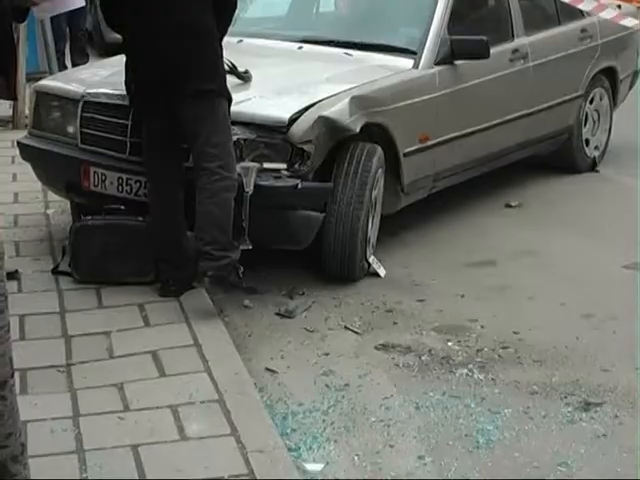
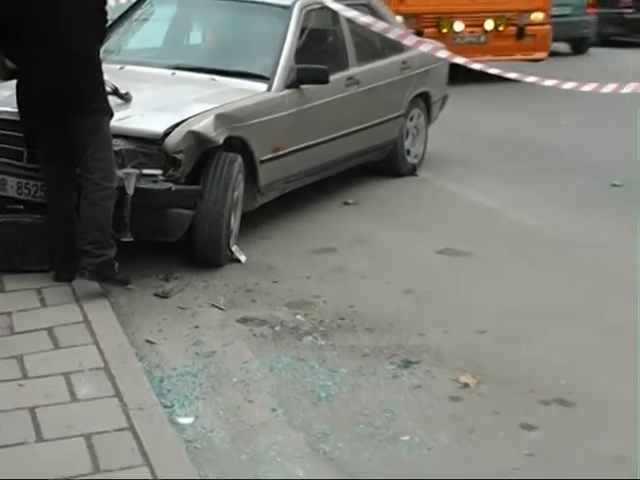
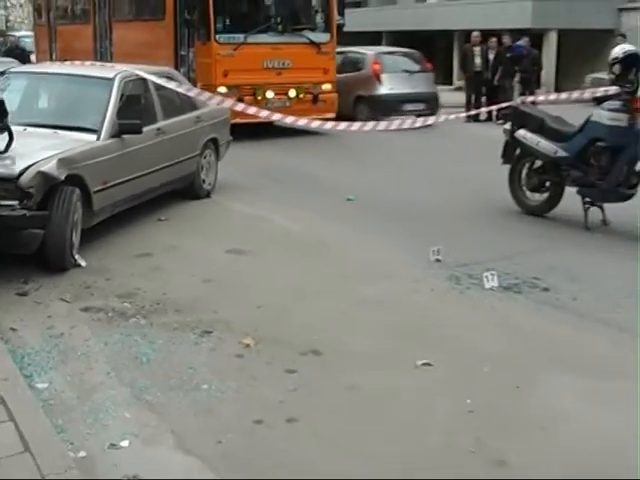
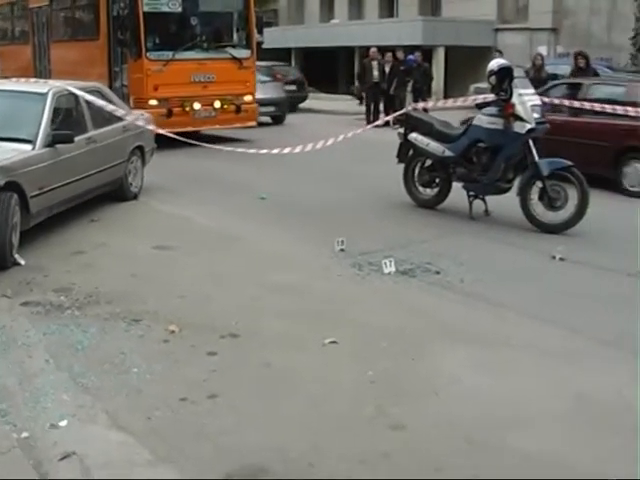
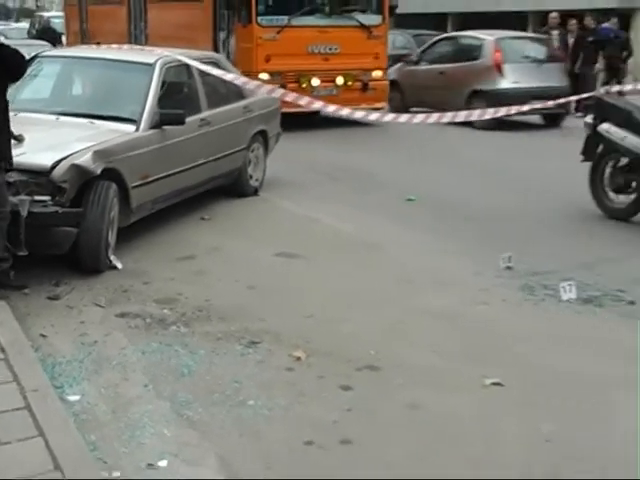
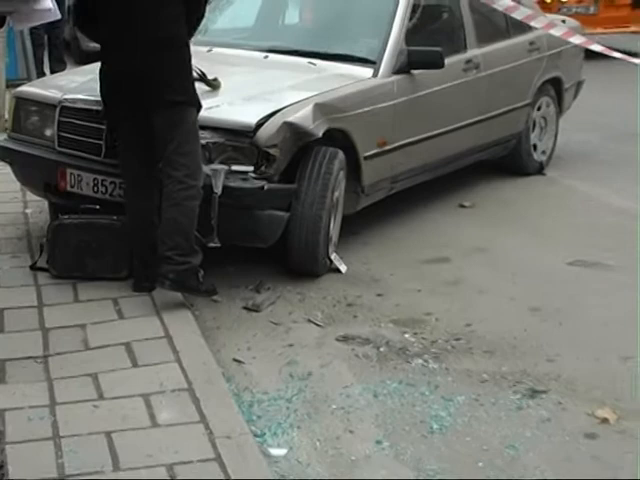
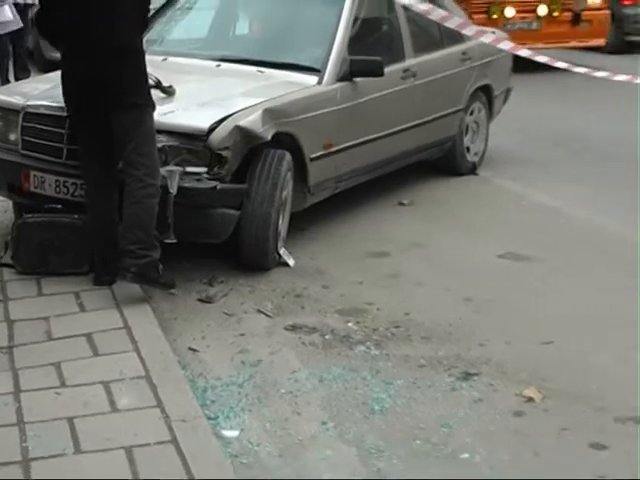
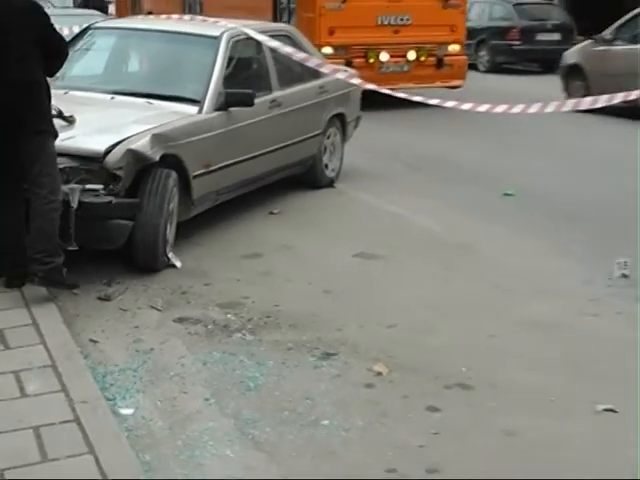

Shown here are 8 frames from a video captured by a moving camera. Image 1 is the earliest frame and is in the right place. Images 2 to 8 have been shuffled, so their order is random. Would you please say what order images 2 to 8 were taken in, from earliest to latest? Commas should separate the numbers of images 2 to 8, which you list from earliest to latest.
6, 7, 2, 8, 5, 3, 4
